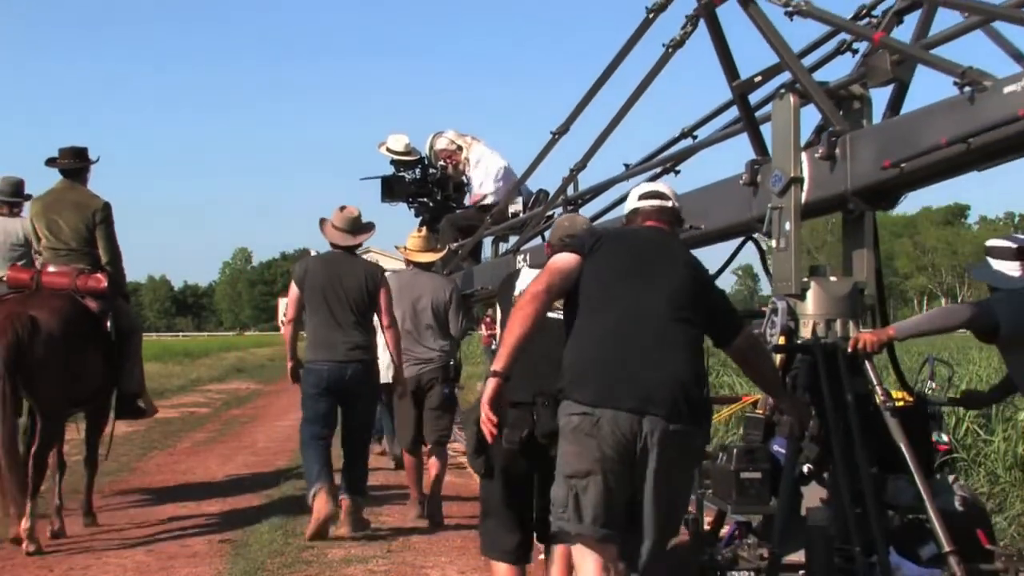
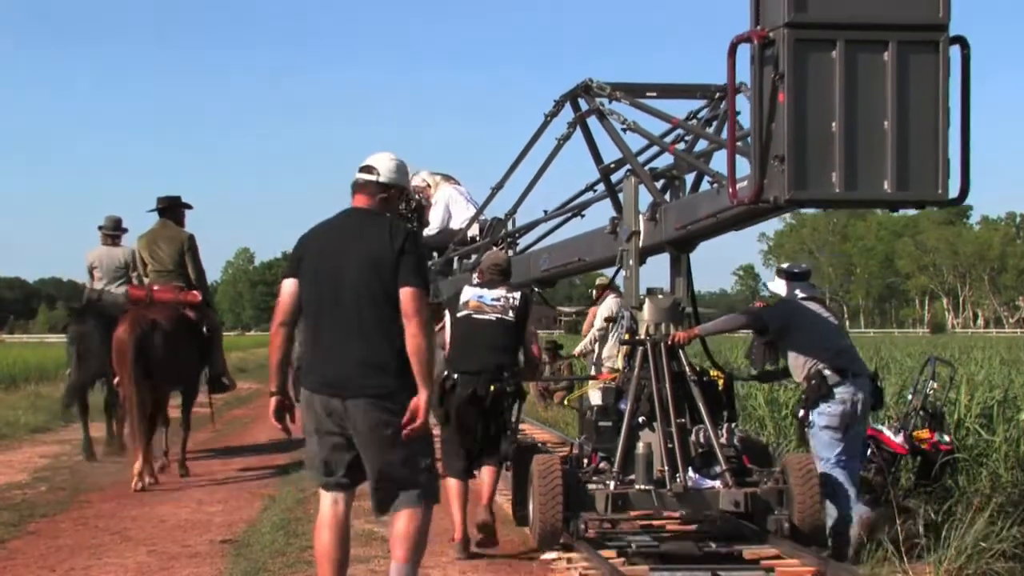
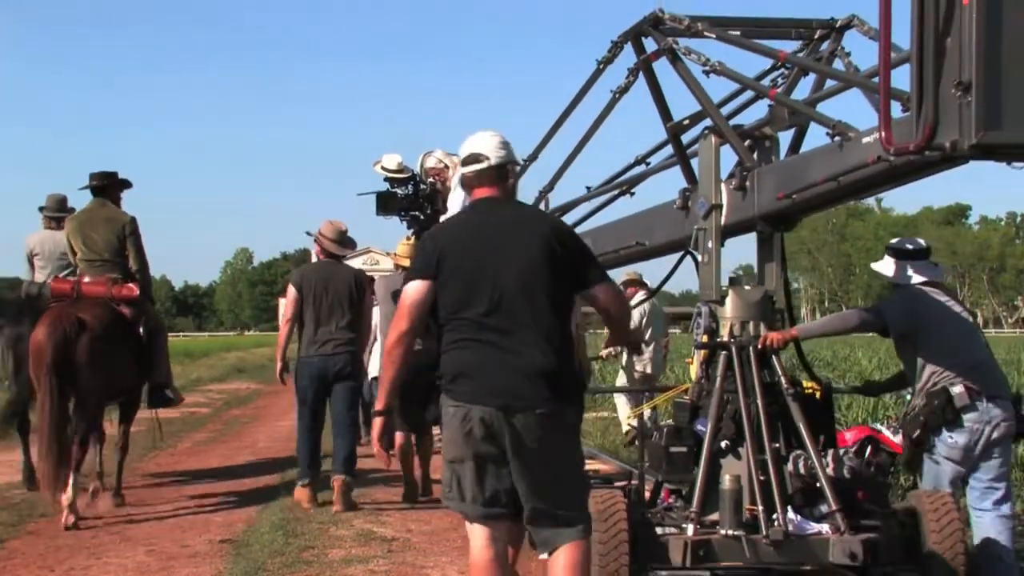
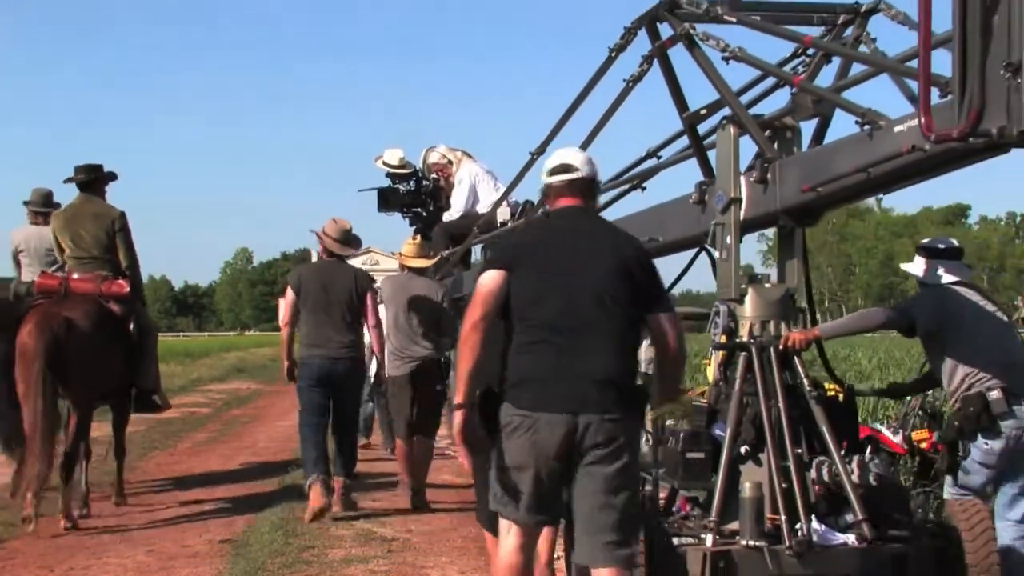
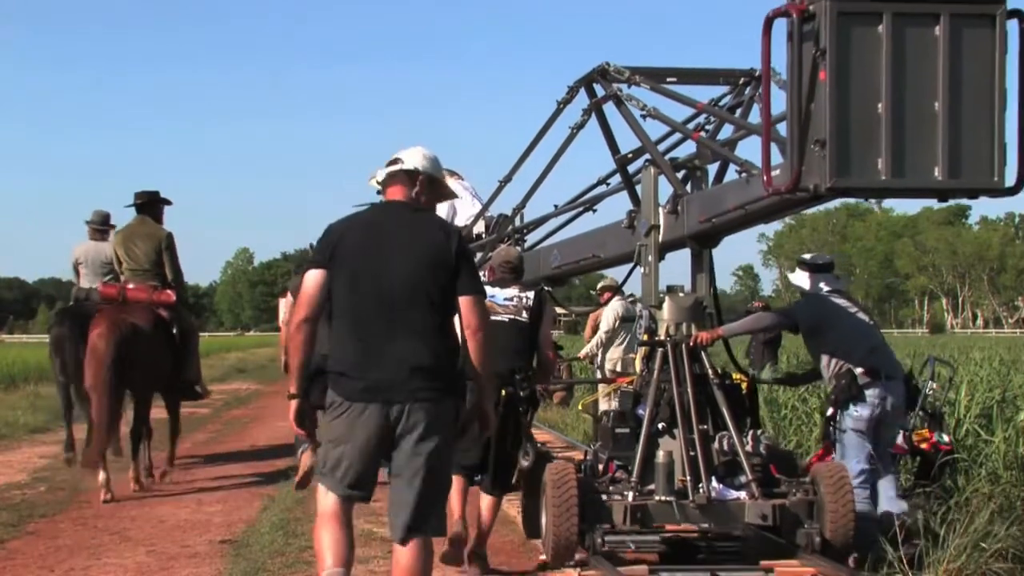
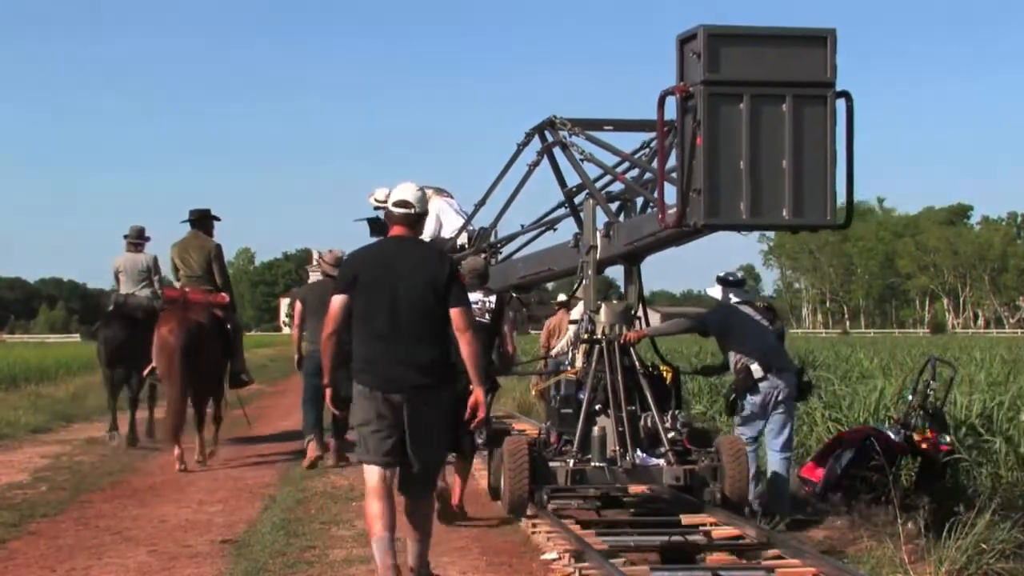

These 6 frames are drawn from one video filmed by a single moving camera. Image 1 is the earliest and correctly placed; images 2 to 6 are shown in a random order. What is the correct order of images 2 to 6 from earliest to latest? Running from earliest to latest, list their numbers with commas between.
4, 3, 5, 2, 6
